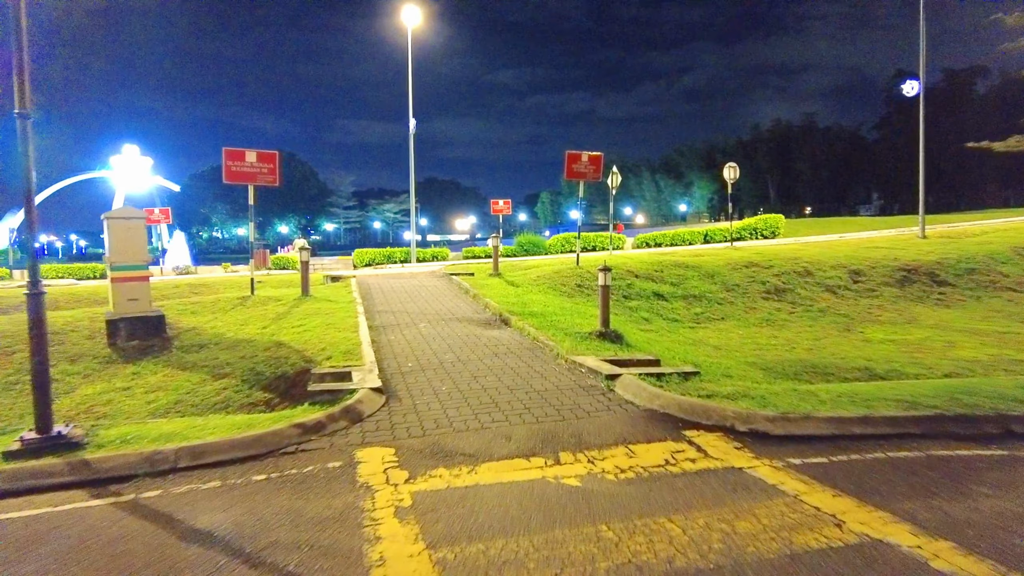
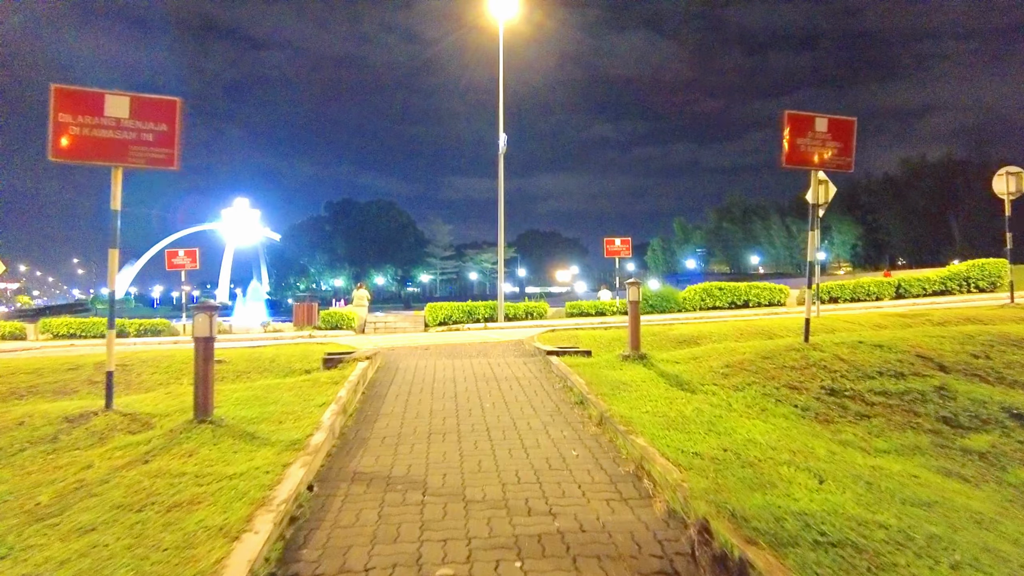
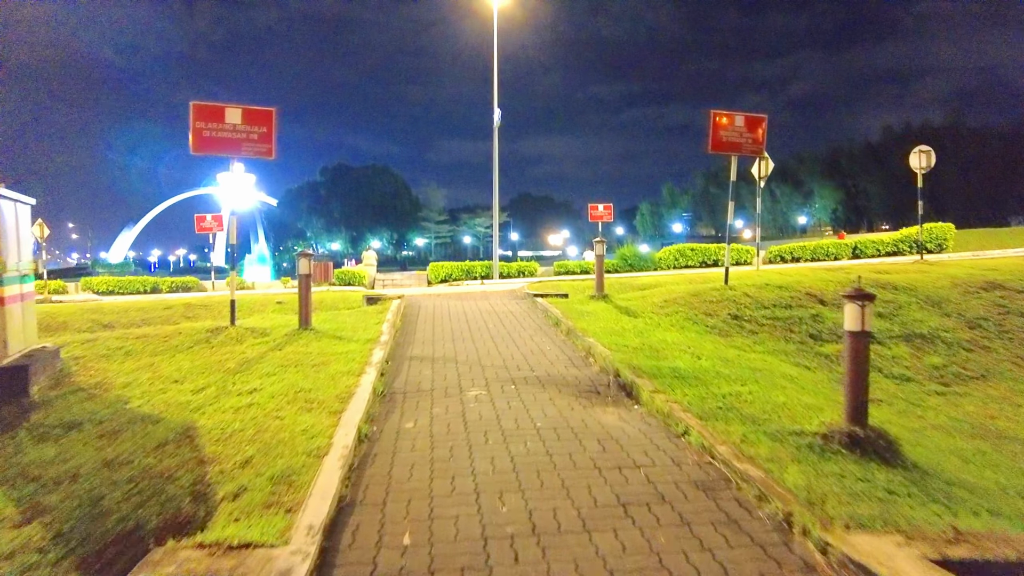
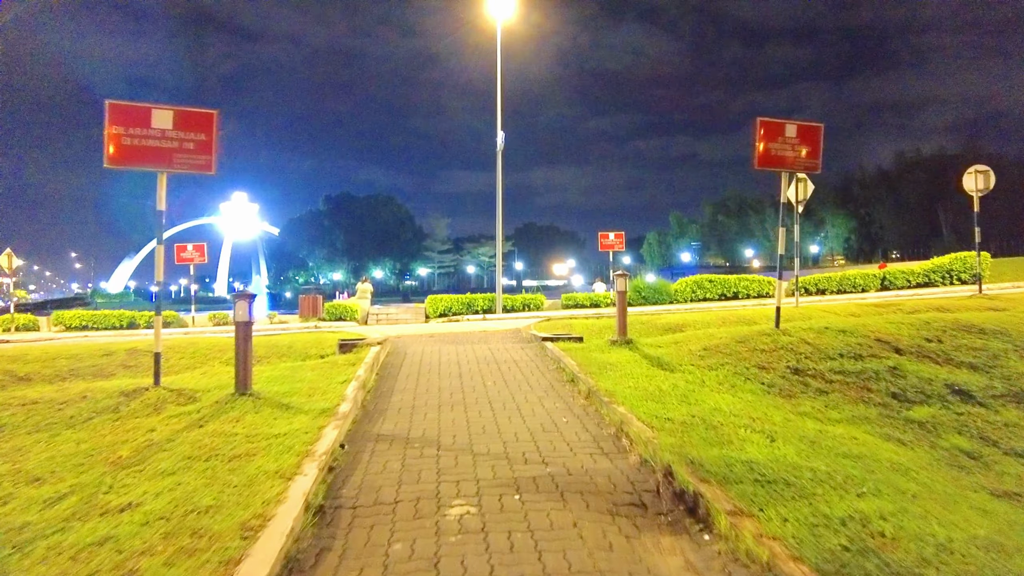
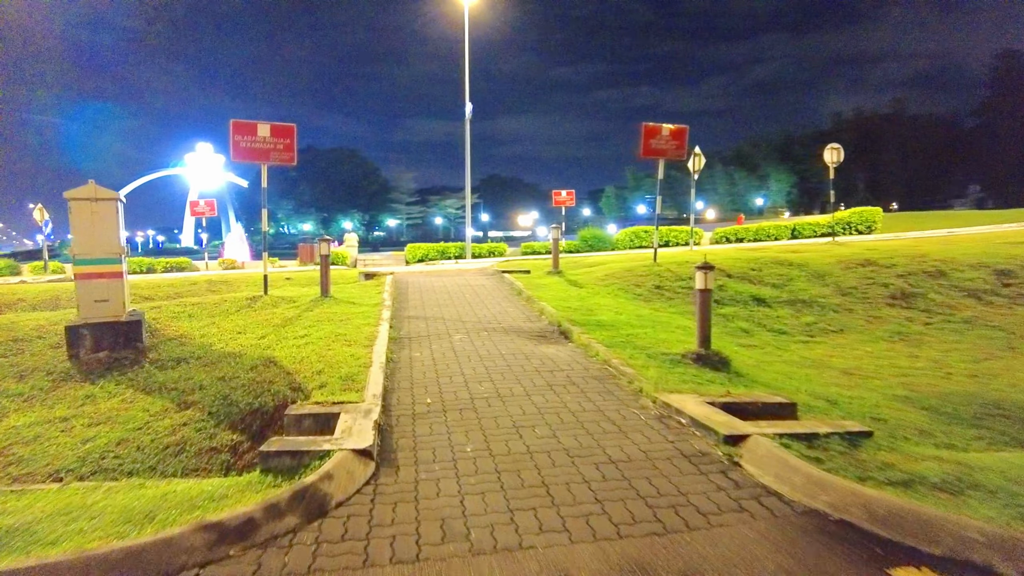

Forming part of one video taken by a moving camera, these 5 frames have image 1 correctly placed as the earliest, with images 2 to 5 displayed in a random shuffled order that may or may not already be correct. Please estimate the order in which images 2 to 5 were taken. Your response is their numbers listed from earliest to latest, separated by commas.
5, 3, 4, 2
